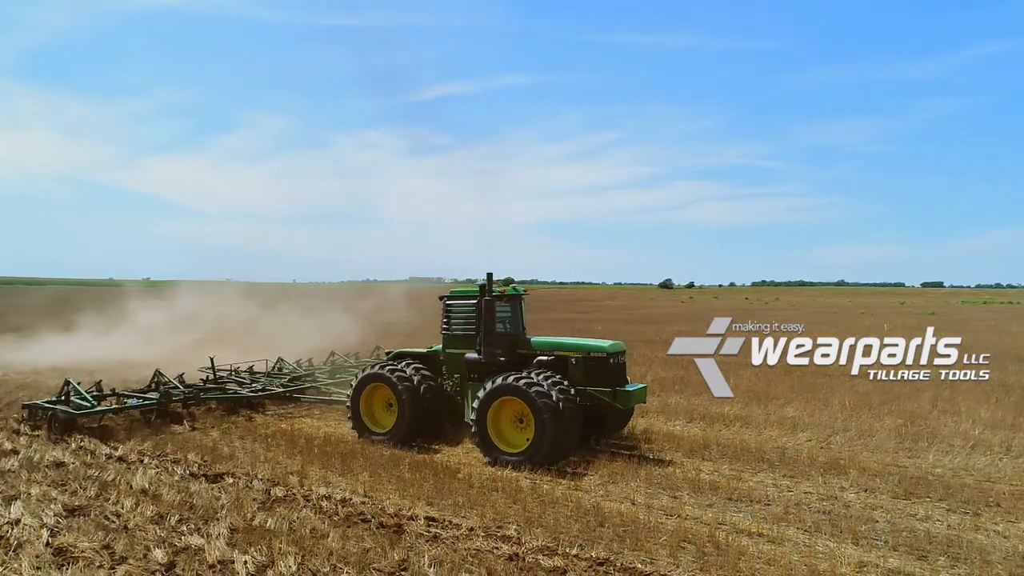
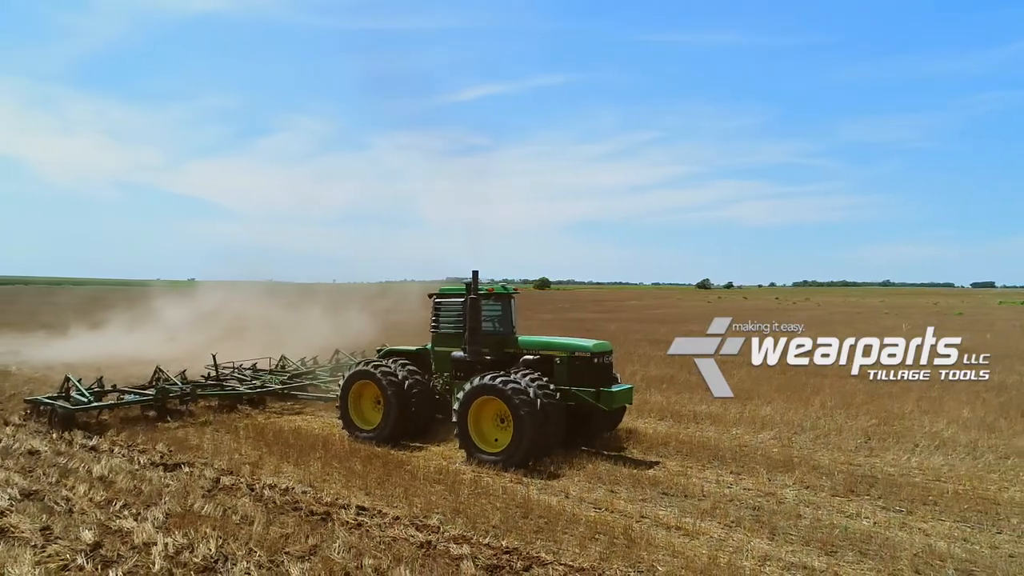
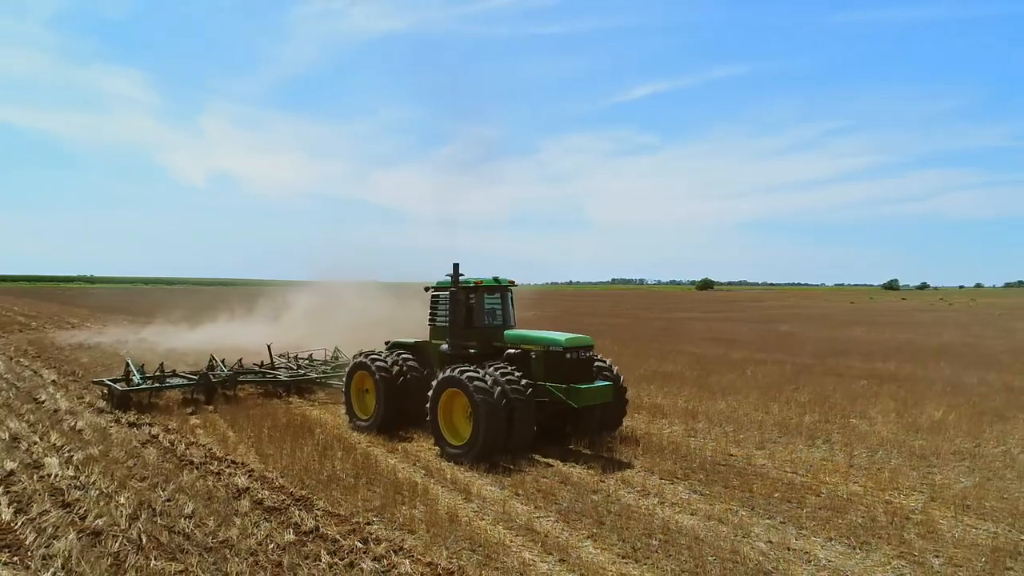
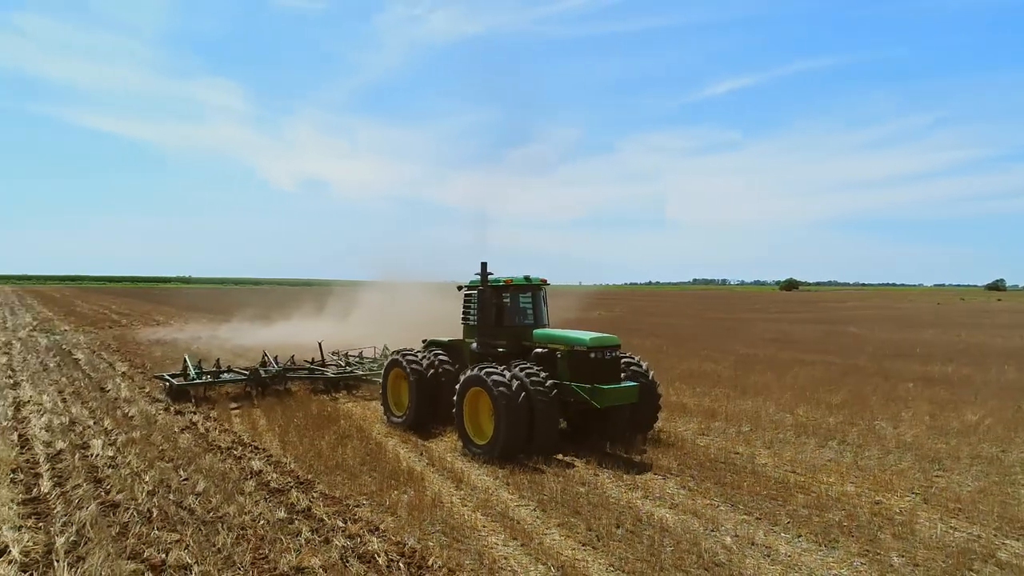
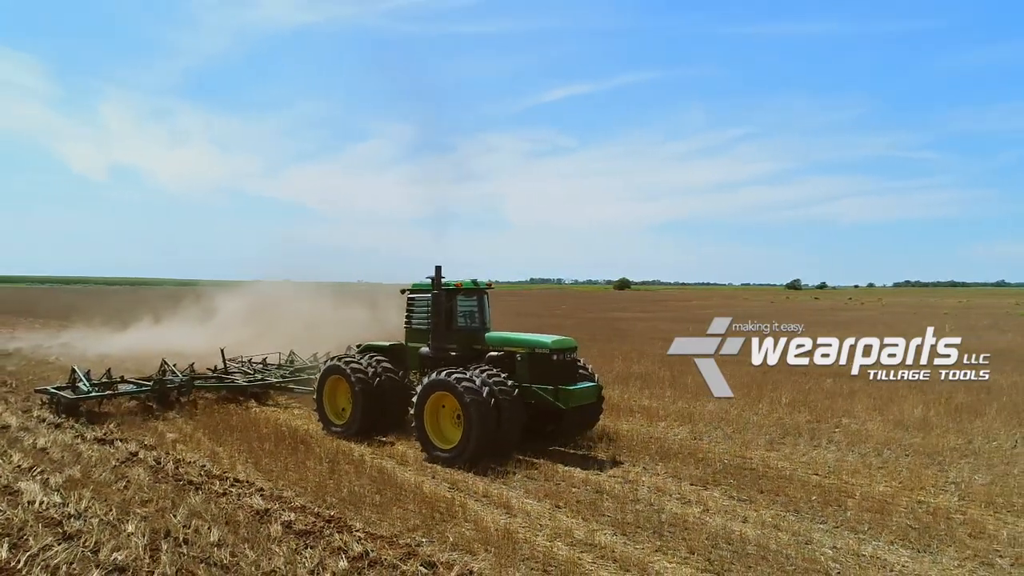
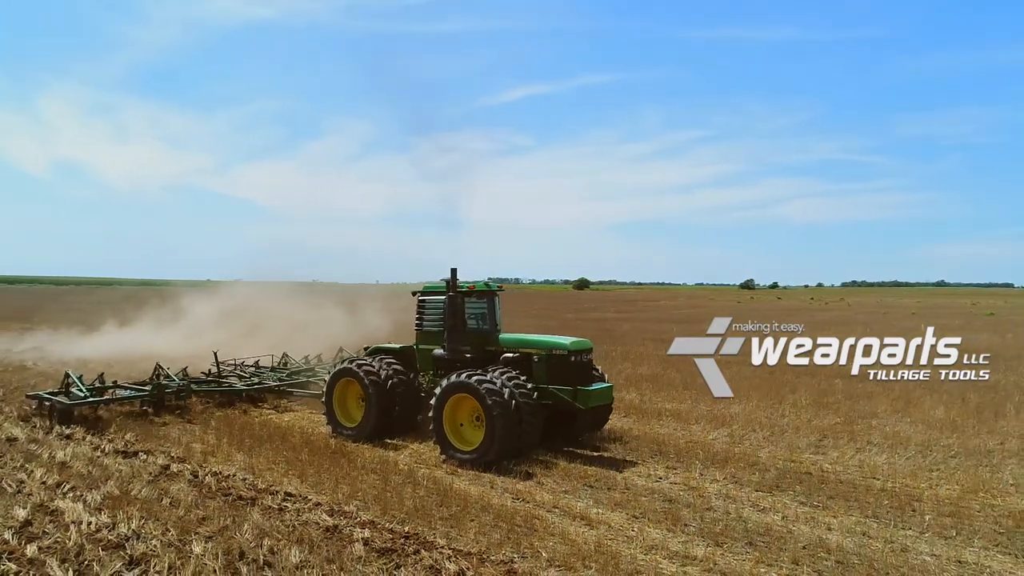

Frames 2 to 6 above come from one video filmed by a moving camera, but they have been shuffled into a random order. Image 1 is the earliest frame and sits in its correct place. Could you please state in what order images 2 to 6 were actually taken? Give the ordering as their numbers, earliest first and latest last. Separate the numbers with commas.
2, 6, 5, 3, 4
